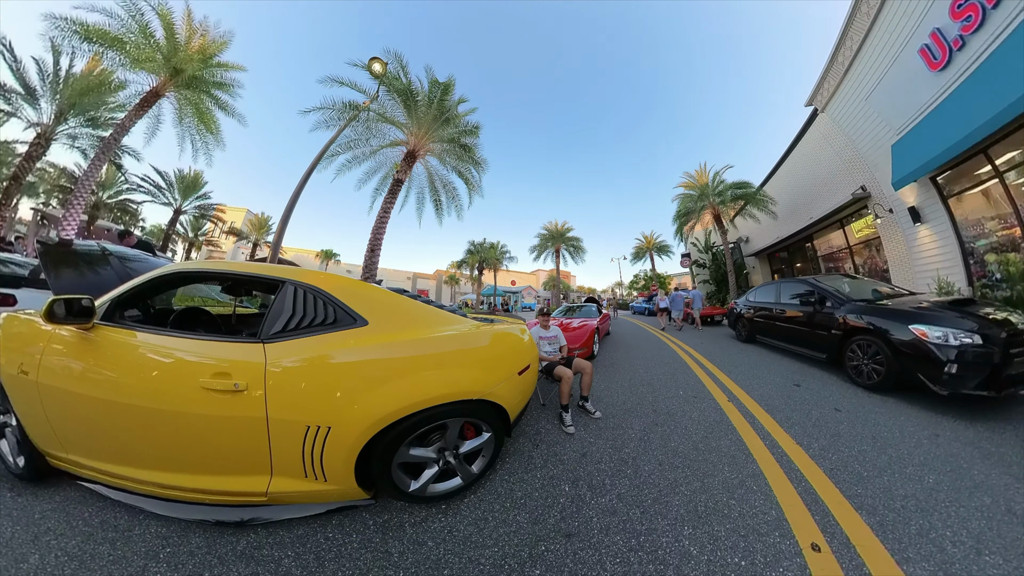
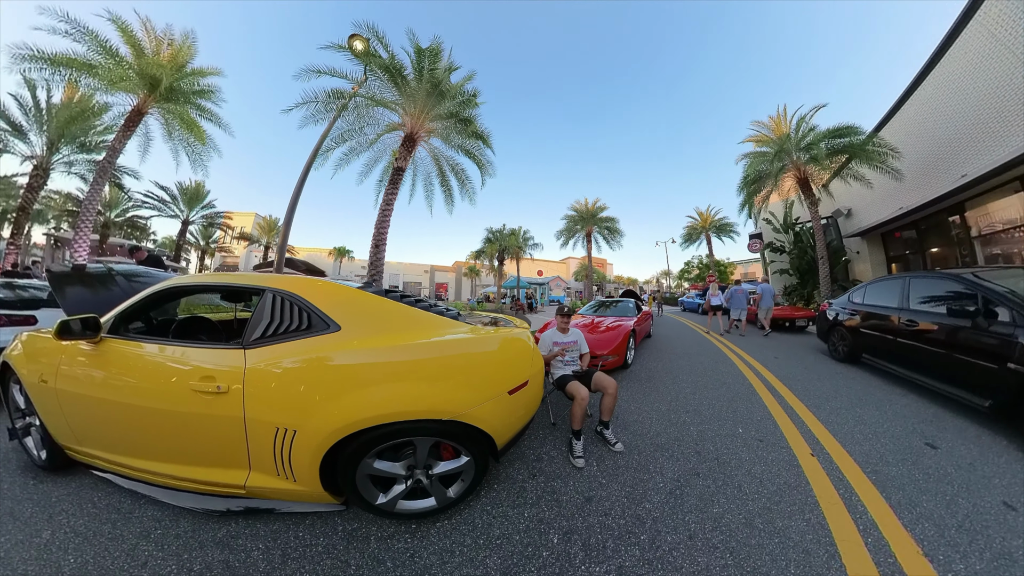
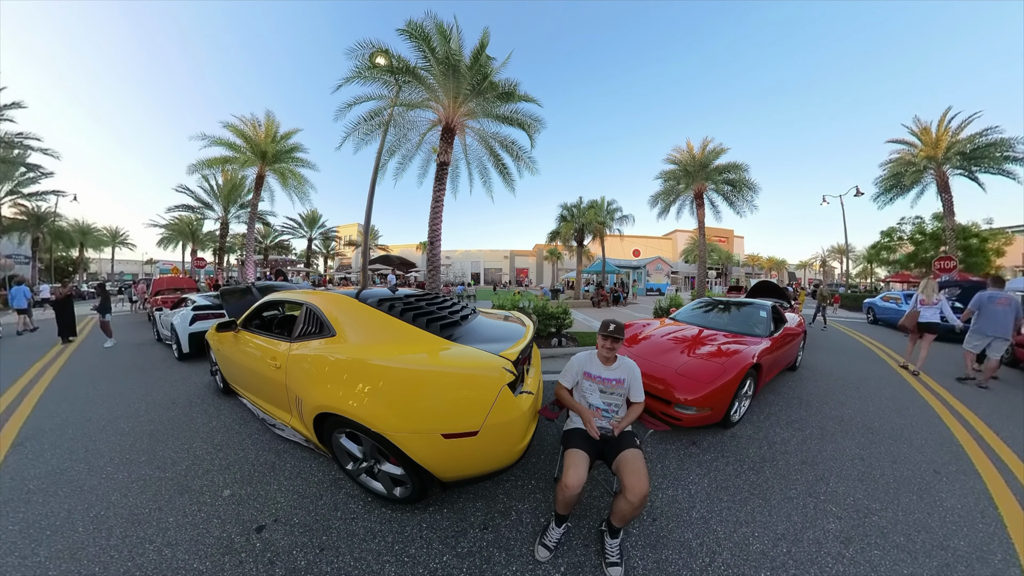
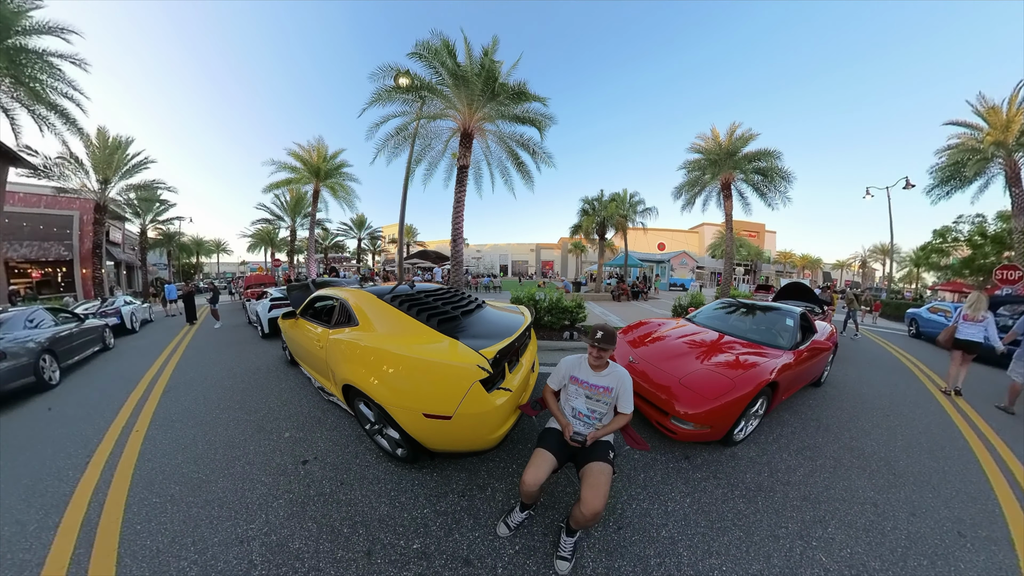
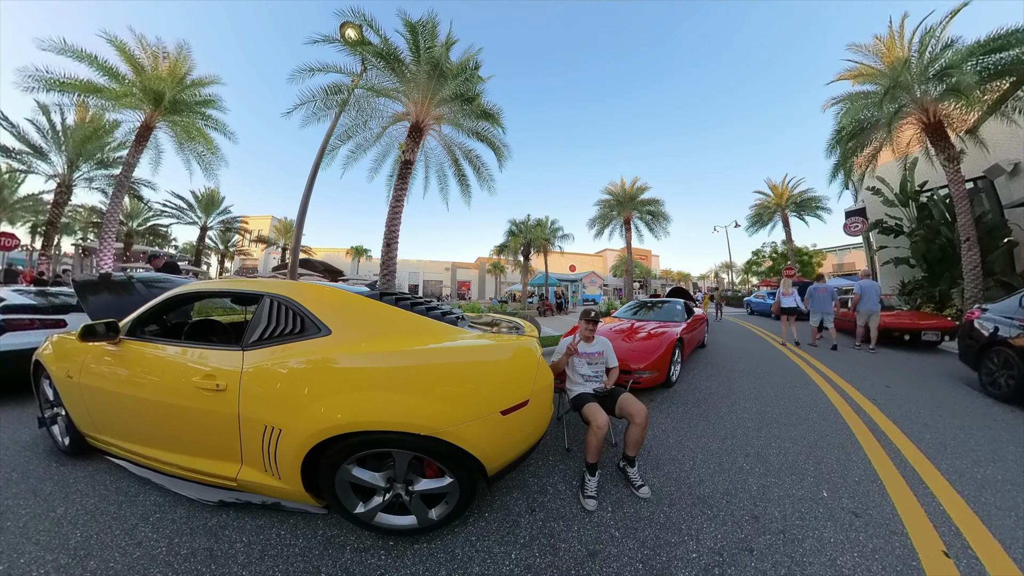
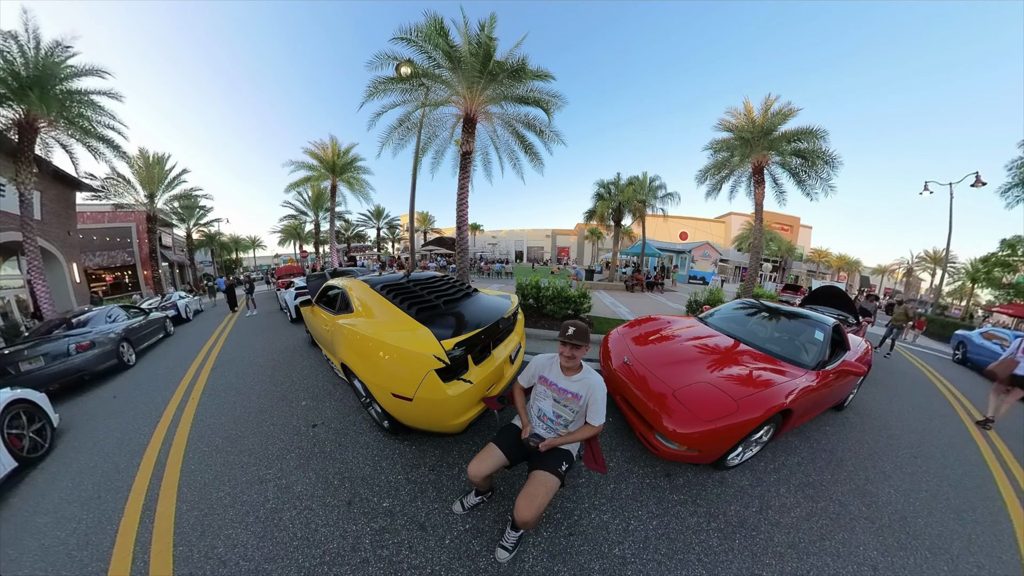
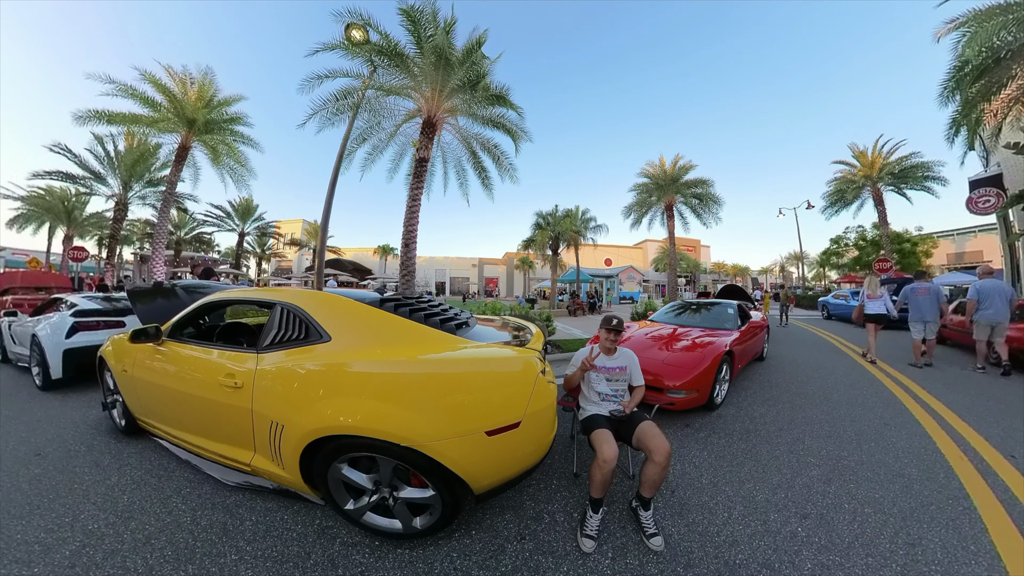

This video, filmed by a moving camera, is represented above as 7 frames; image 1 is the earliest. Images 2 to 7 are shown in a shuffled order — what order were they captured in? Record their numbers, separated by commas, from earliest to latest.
2, 5, 7, 3, 4, 6
